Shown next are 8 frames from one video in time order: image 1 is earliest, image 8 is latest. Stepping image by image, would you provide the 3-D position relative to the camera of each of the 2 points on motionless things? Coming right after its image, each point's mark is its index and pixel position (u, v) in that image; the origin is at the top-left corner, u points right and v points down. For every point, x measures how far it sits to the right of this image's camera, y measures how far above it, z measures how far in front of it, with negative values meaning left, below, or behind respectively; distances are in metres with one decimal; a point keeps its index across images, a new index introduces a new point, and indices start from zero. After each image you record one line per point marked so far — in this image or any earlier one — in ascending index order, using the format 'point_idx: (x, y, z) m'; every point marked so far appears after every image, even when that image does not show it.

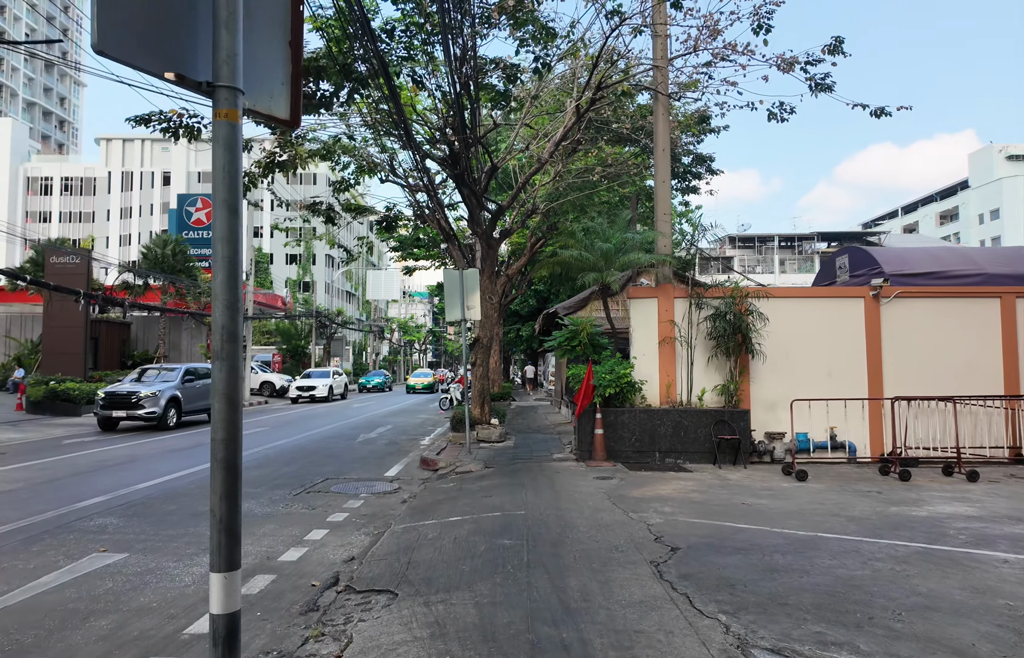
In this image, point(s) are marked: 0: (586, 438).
0: (+1.1, -1.6, +9.8) m
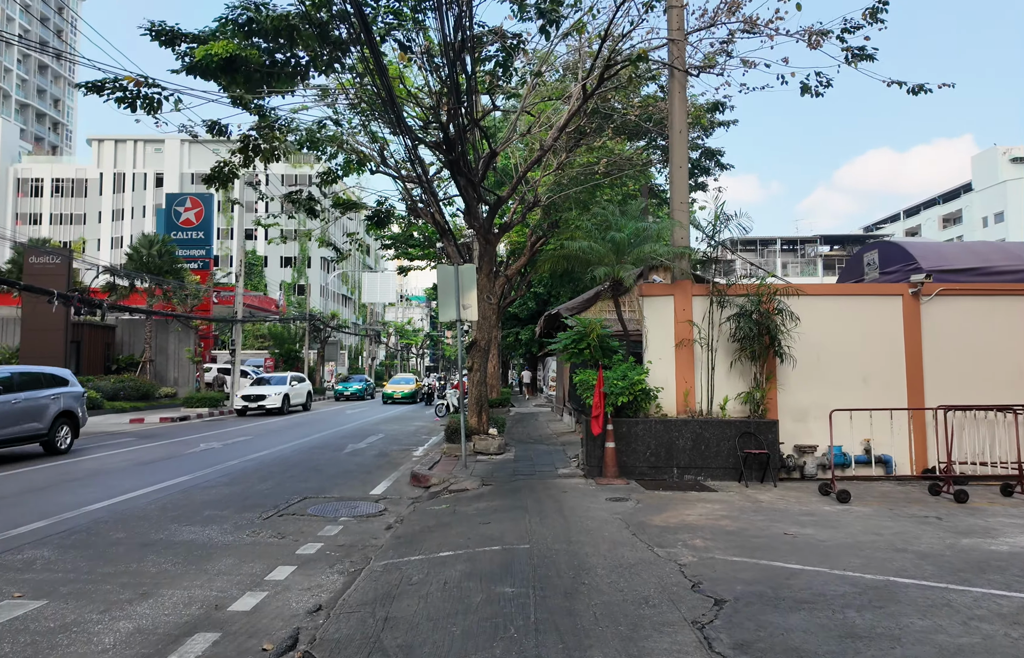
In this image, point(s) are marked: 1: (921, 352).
0: (+1.1, -1.6, +8.8) m
1: (+5.4, -0.3, +9.0) m
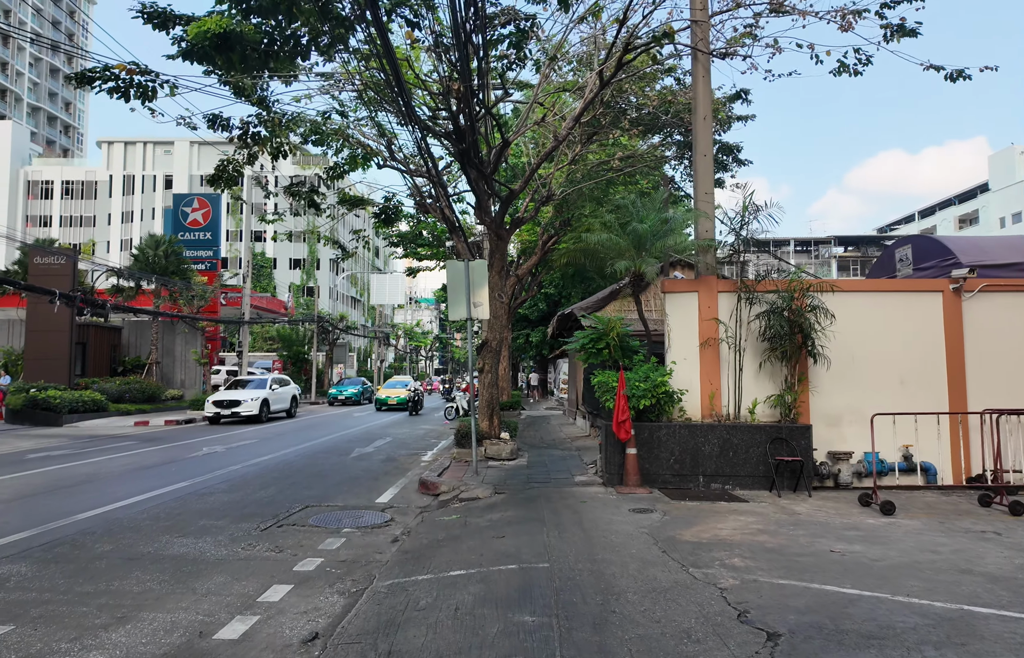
0: (+1.3, -1.6, +8.2) m
1: (+5.6, -0.3, +8.4) m
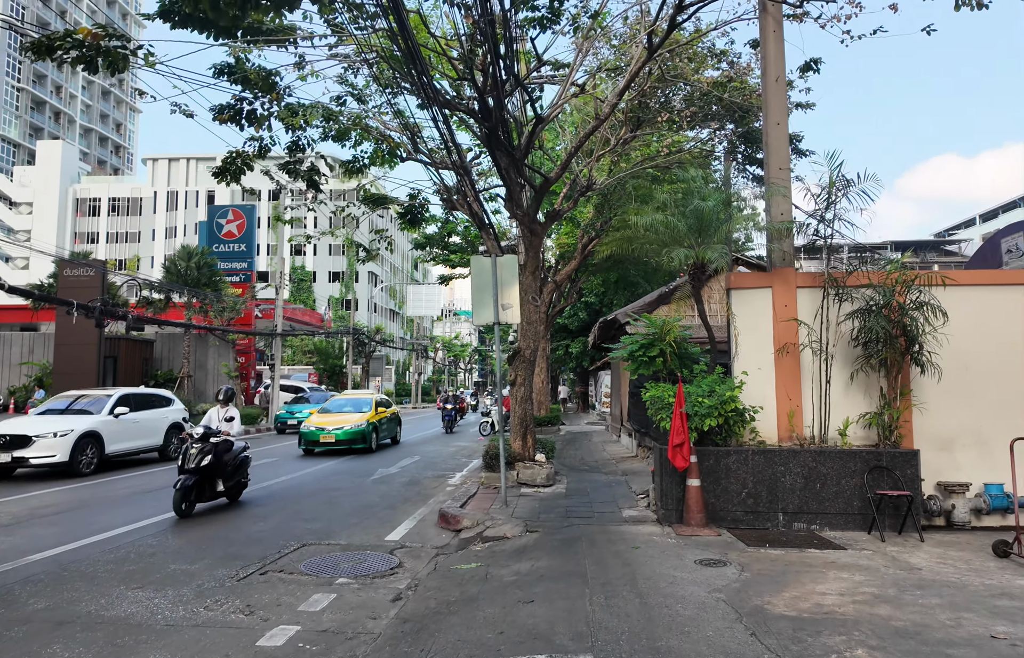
0: (+1.6, -1.6, +6.7) m
1: (+6.0, -0.3, +6.7) m
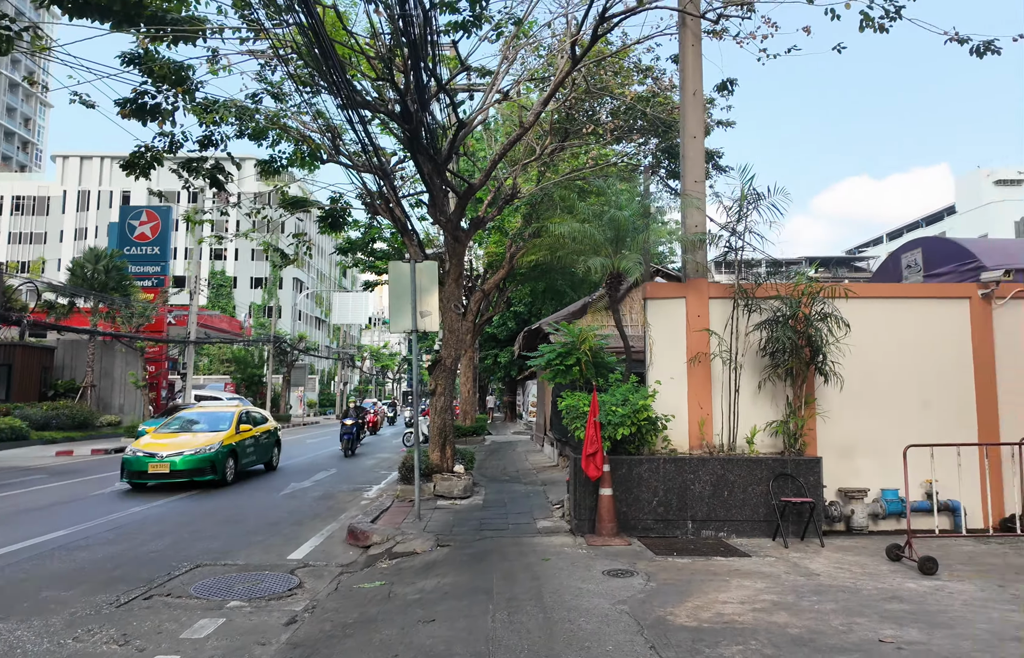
0: (+0.7, -1.7, +6.7) m
1: (+5.1, -0.4, +7.1) m
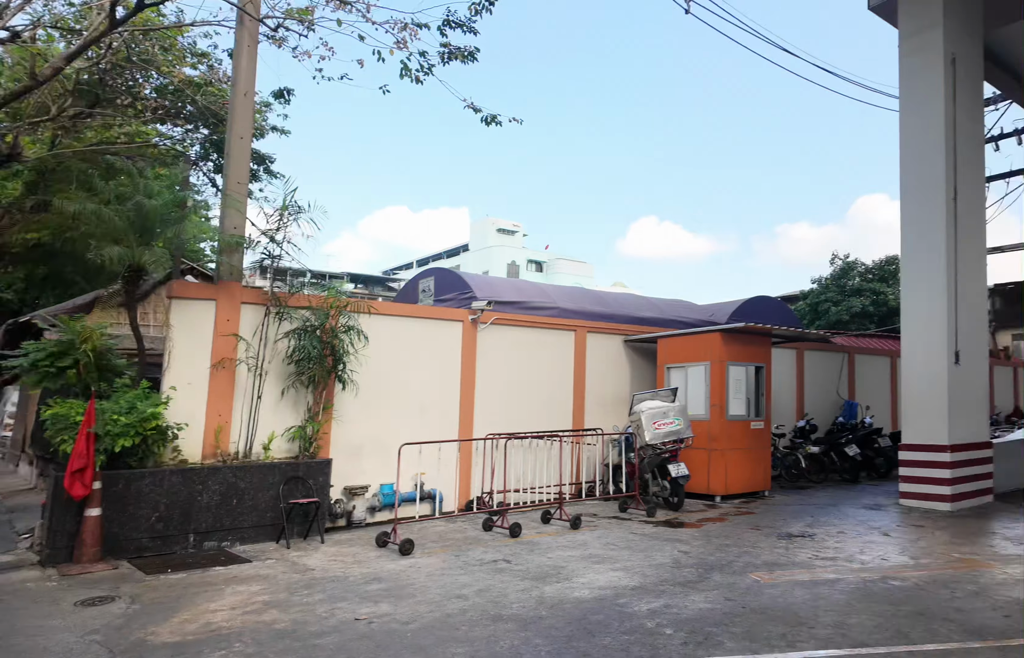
0: (-3.8, -1.7, +5.8) m
1: (-0.5, -0.7, +8.8) m
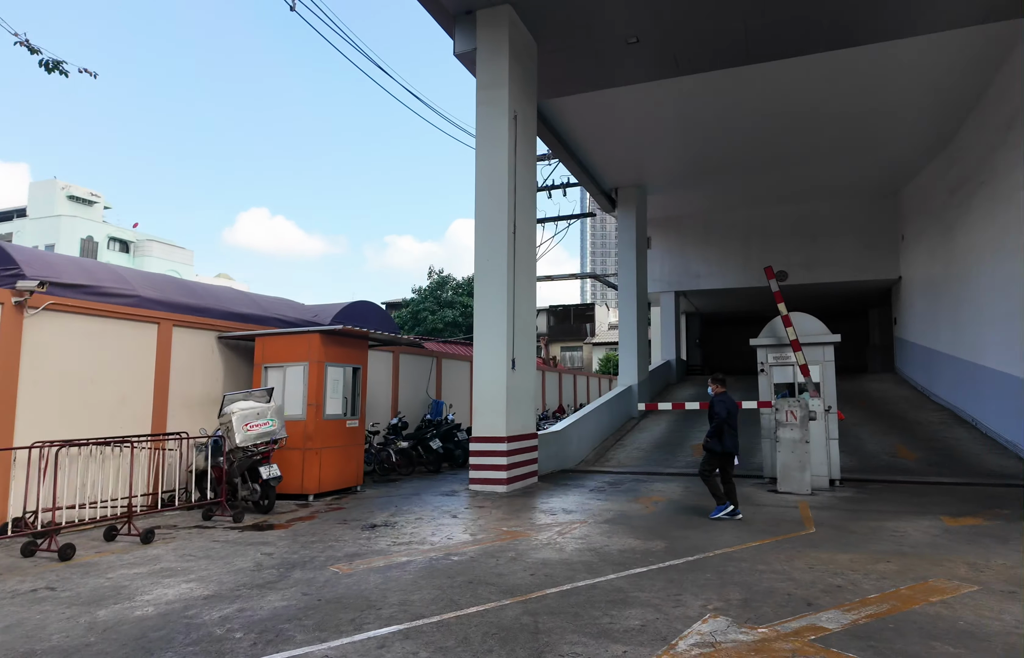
0: (-6.6, -1.4, +3.0) m
1: (-5.3, -0.5, +7.2) m
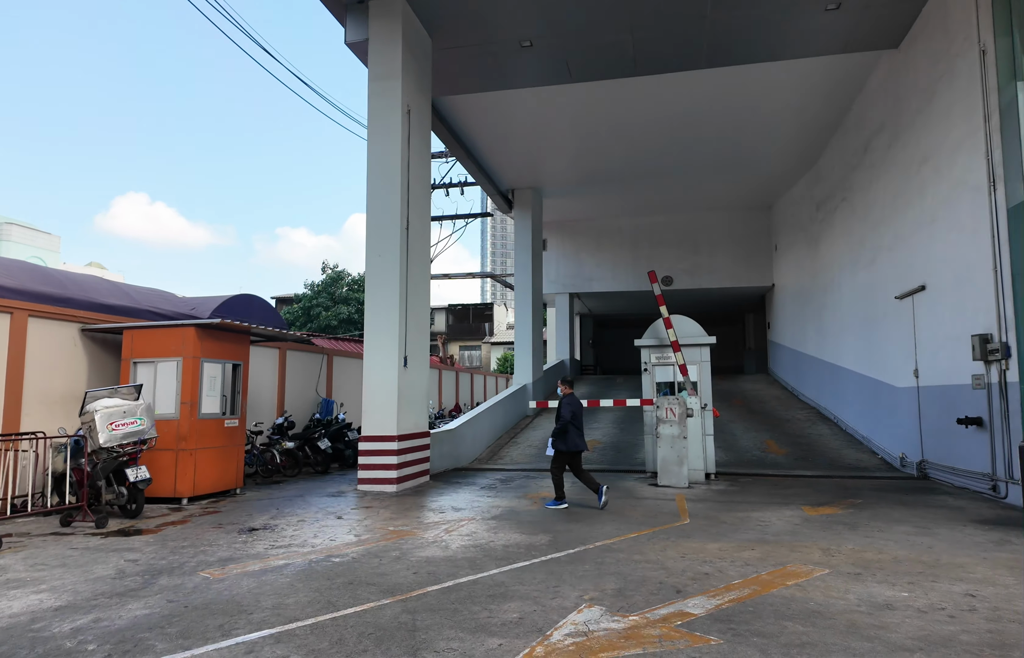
0: (-7.1, -1.3, +2.0) m
1: (-6.4, -0.4, +6.4) m
